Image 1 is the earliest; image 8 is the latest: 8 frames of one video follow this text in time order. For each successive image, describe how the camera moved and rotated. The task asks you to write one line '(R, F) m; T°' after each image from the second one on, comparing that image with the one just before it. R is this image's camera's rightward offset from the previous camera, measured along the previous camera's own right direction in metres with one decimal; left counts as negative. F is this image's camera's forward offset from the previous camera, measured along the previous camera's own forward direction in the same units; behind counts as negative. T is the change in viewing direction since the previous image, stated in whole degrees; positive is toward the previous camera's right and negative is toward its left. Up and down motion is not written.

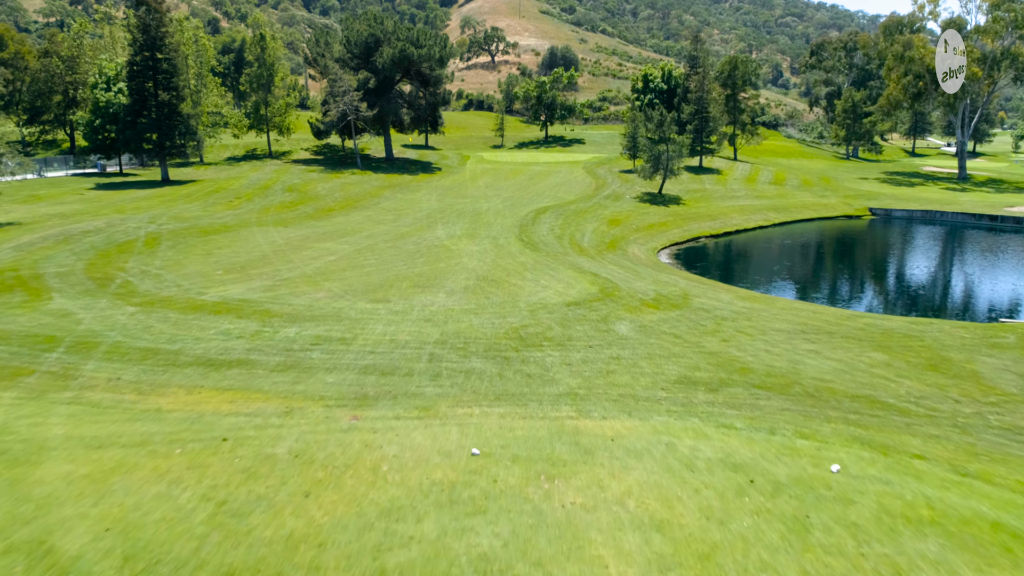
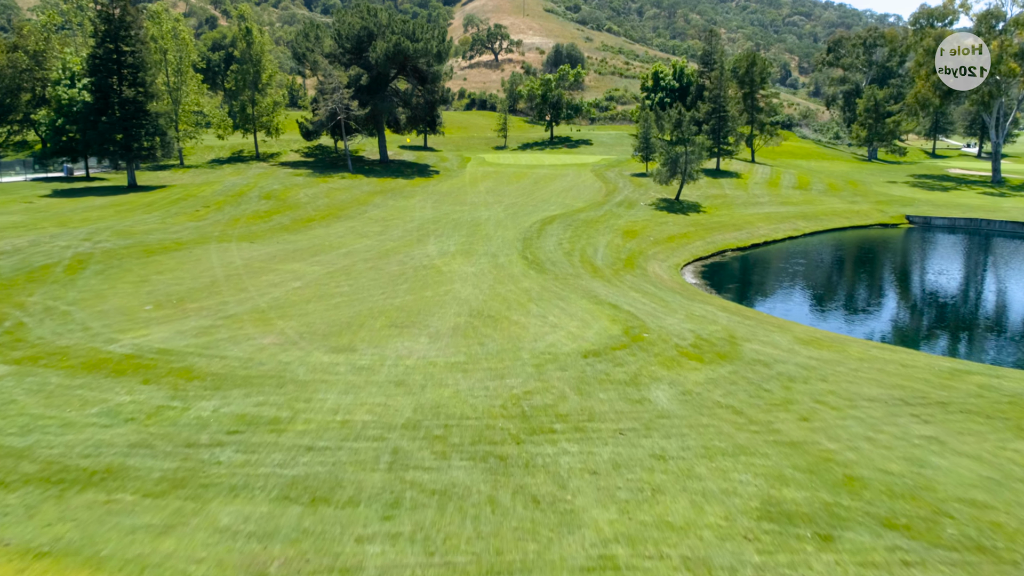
(+0.1, +4.2) m; 0°
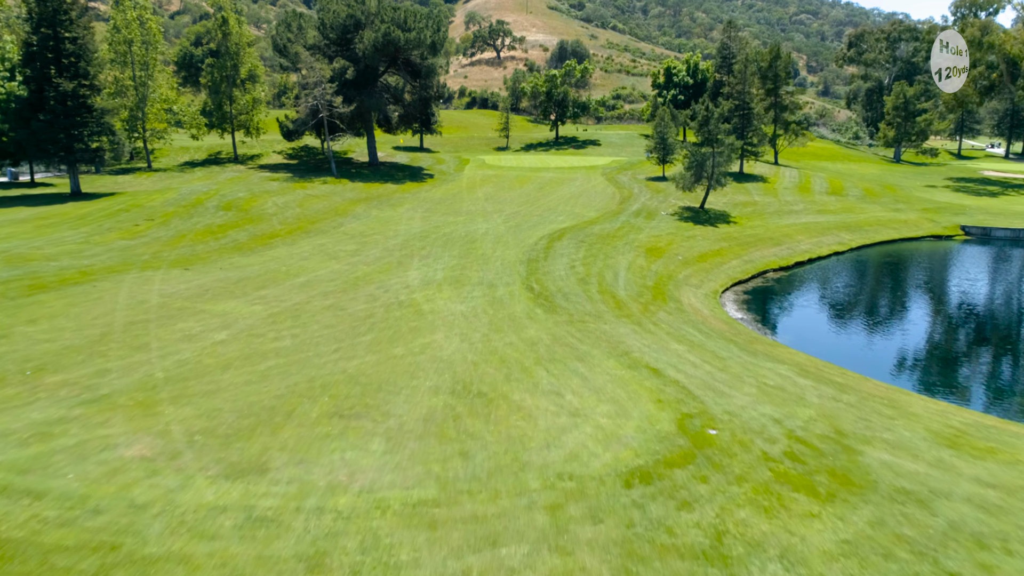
(0.0, +5.3) m; 0°
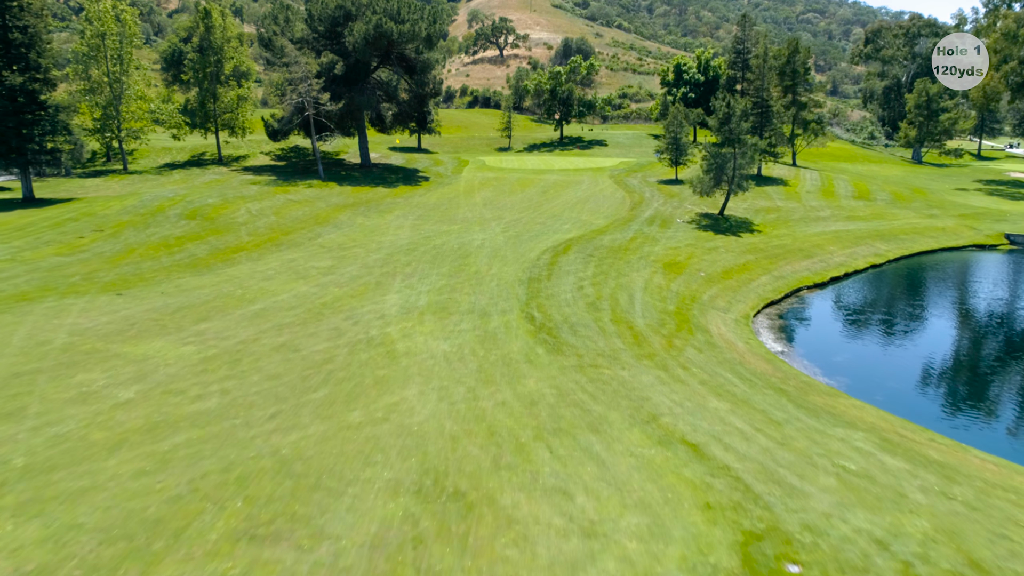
(+0.2, +3.4) m; 0°
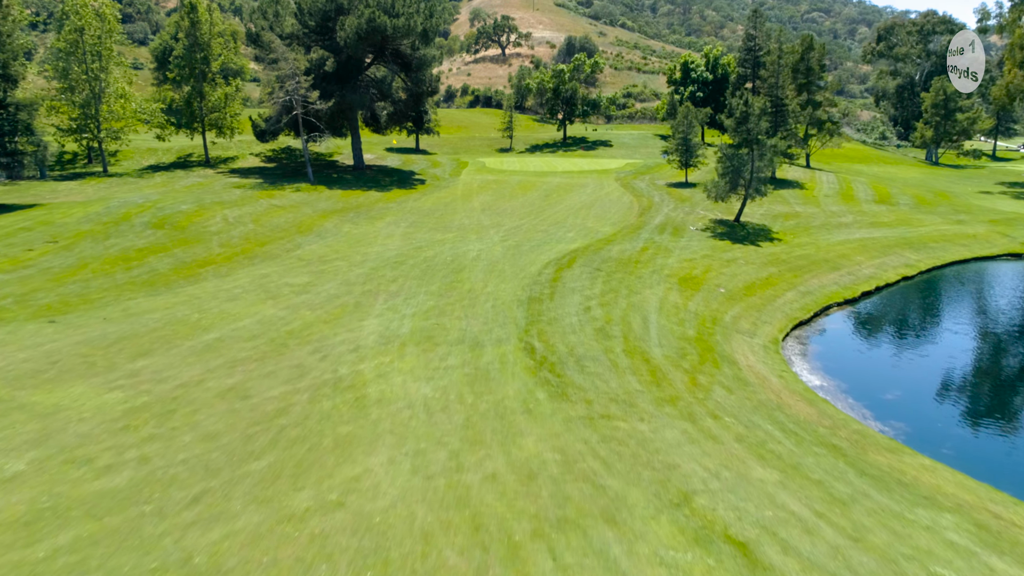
(+0.1, +2.4) m; 0°
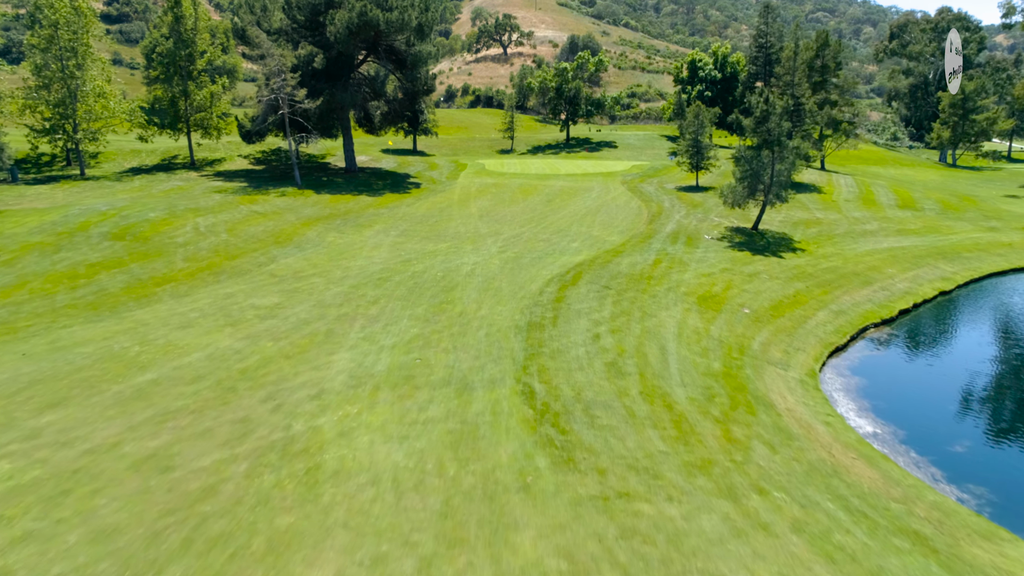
(+0.1, +2.5) m; 0°
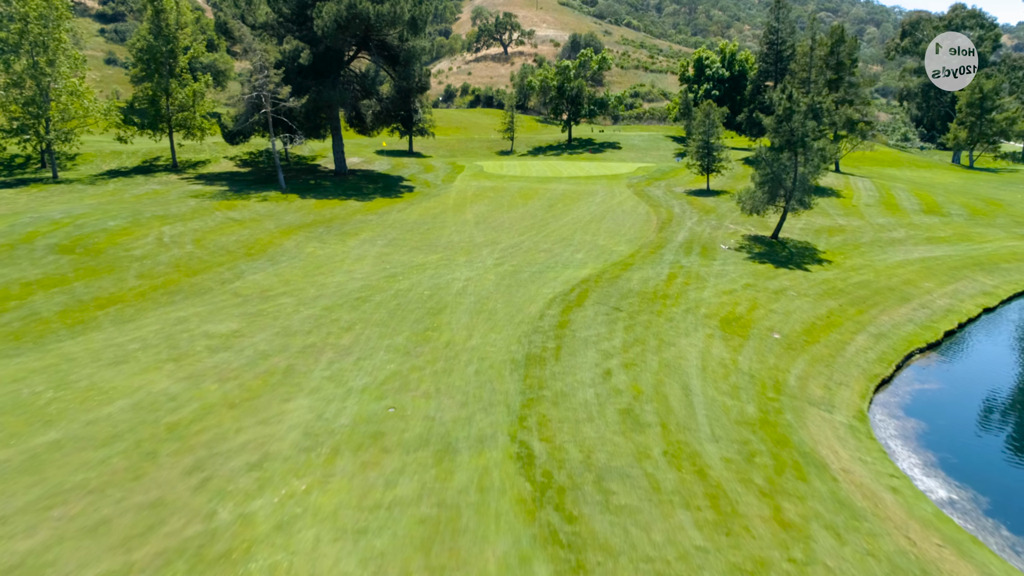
(+0.1, +2.5) m; 0°
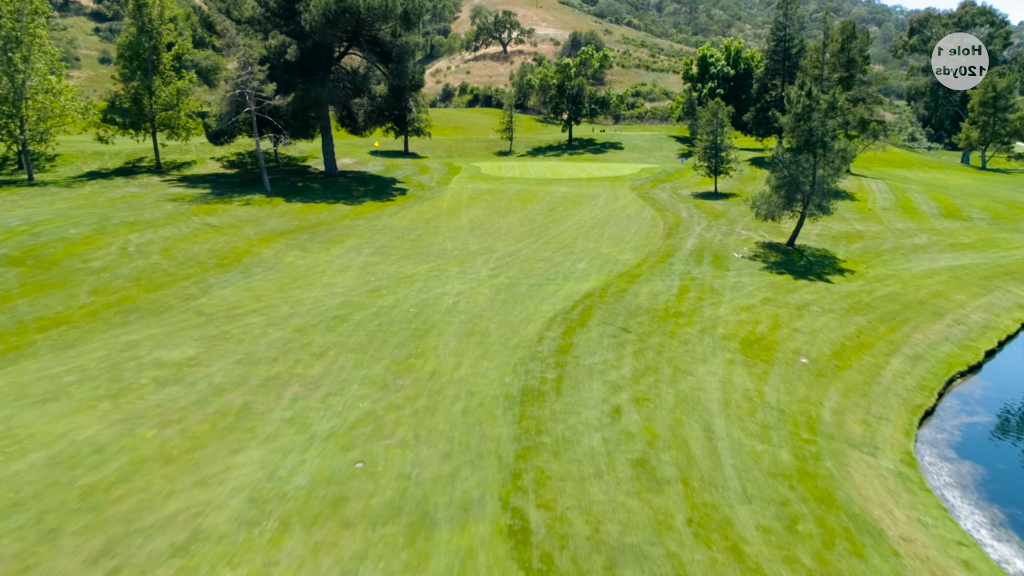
(+0.1, +1.9) m; 0°
